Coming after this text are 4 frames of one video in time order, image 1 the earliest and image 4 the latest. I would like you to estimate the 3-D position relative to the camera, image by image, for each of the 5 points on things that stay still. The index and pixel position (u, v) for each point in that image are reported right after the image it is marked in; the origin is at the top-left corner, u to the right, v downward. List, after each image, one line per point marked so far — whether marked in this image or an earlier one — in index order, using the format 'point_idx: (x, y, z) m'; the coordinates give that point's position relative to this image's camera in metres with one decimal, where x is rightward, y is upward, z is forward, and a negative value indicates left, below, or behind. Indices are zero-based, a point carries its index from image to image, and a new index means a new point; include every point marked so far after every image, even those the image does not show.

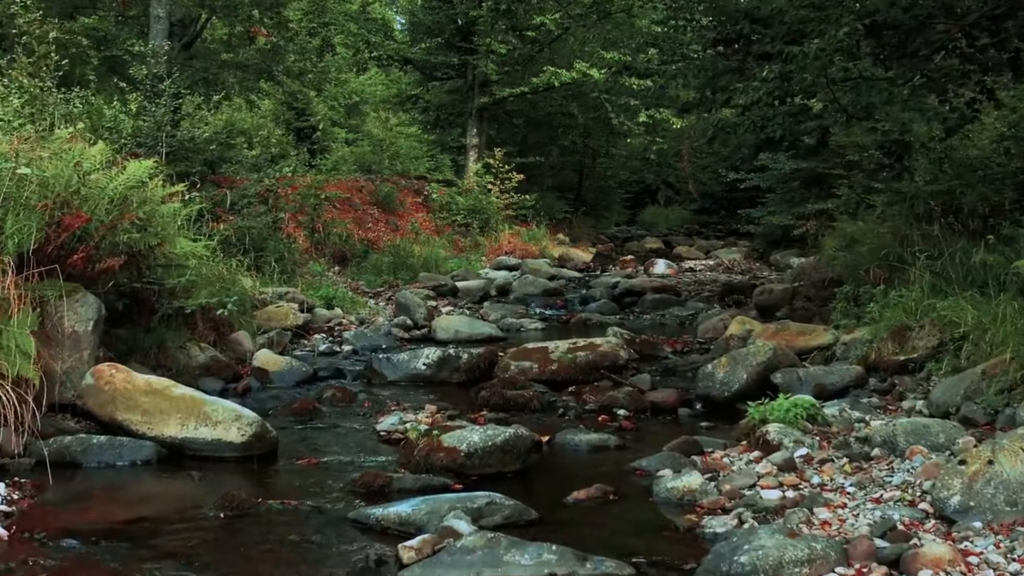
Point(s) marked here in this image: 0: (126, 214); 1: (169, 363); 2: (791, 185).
0: (-3.3, +0.6, +7.1) m
1: (-3.1, -0.7, +7.6) m
2: (+6.3, +2.3, +18.8) m
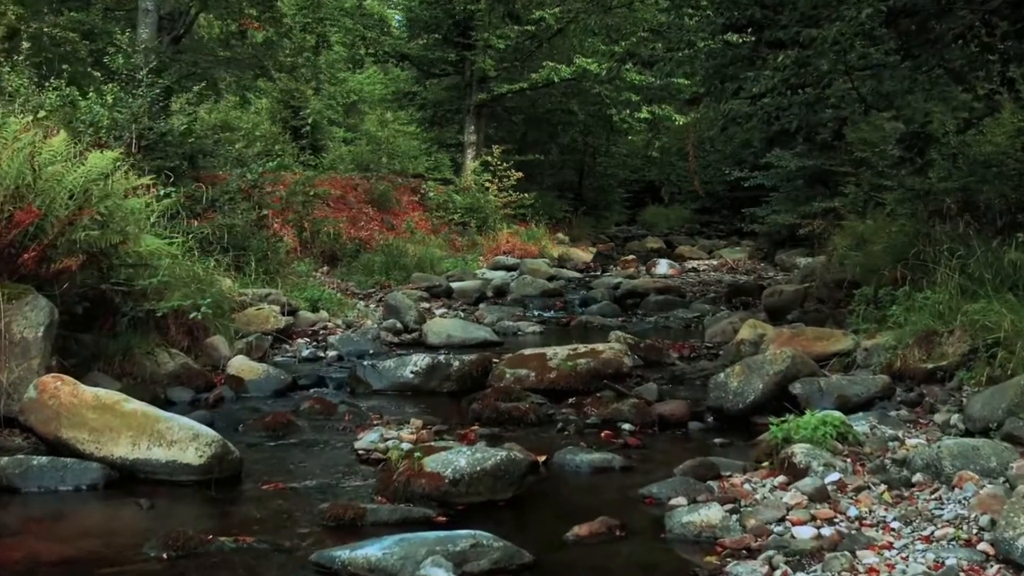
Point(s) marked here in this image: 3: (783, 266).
0: (-3.3, +0.6, +6.5) m
1: (-3.2, -0.7, +7.0) m
2: (+6.2, +2.3, +18.2) m
3: (+6.0, +0.5, +18.4) m
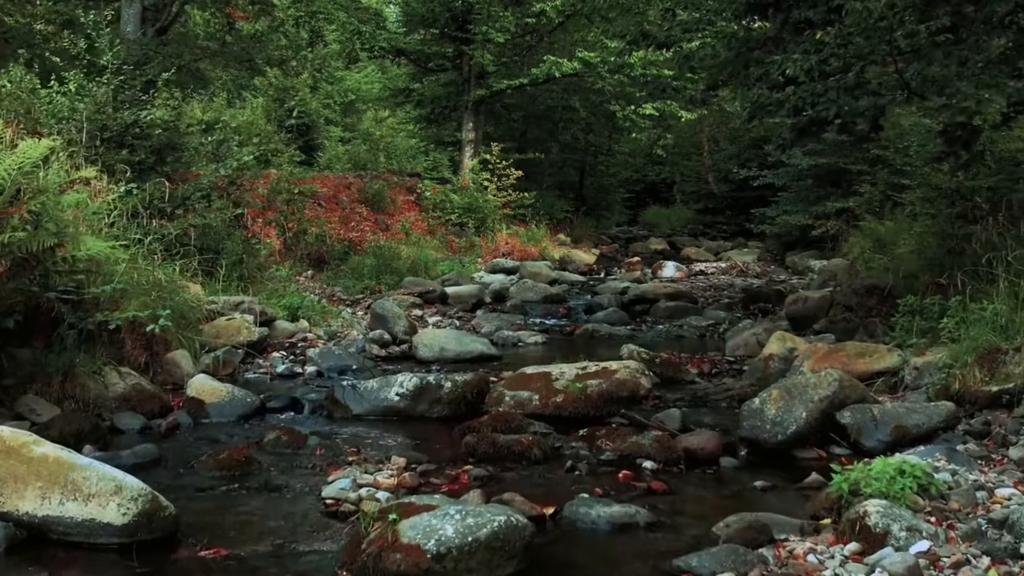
0: (-3.3, +0.5, +5.6) m
1: (-3.2, -0.8, +6.0) m
2: (+6.2, +2.2, +17.3) m
3: (+6.0, +0.4, +17.4) m
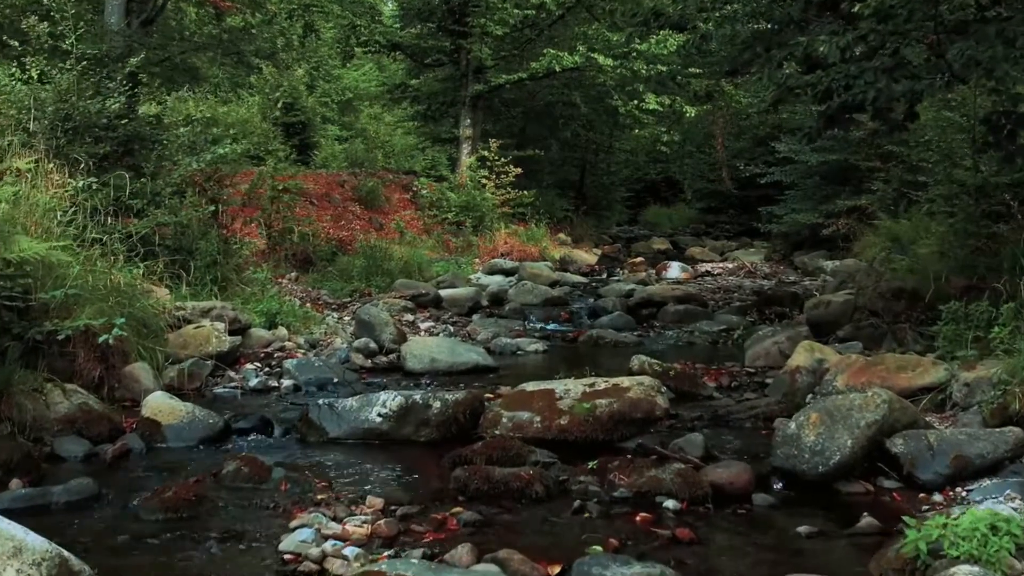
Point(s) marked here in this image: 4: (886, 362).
0: (-3.3, +0.5, +4.8) m
1: (-3.2, -0.8, +5.3) m
2: (+6.2, +2.2, +16.5) m
3: (+5.9, +0.4, +16.7) m
4: (+2.8, -0.6, +6.3) m
